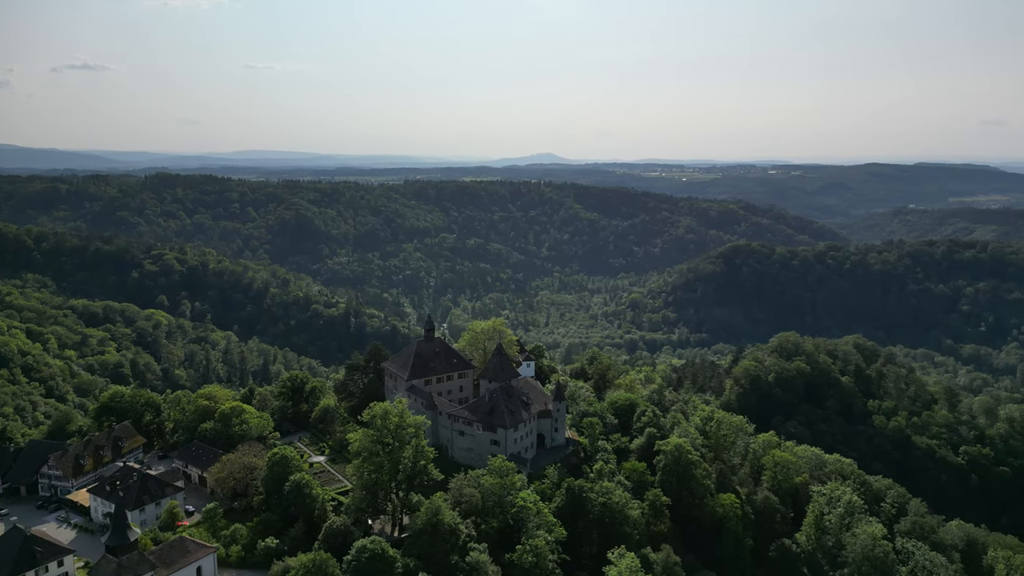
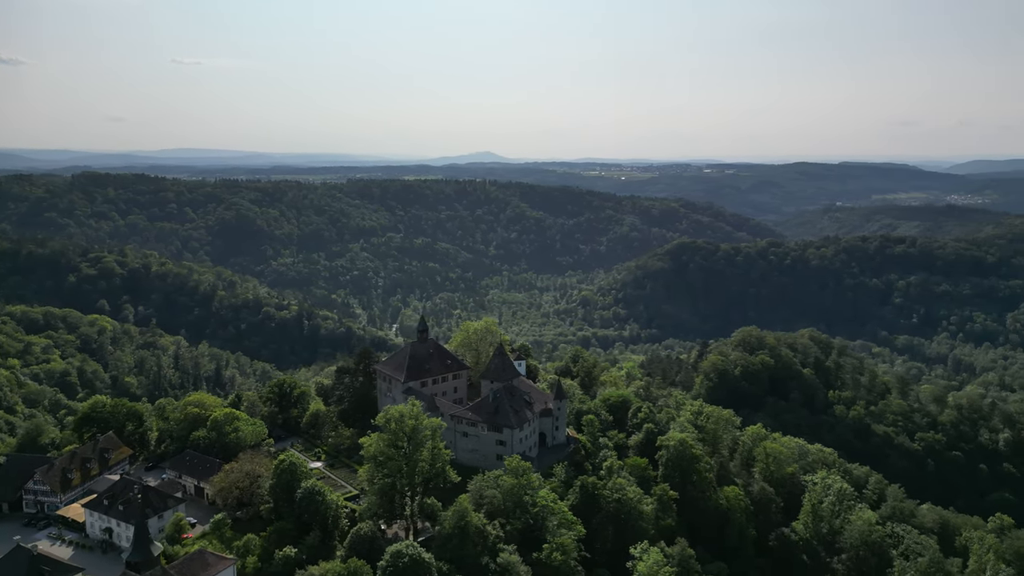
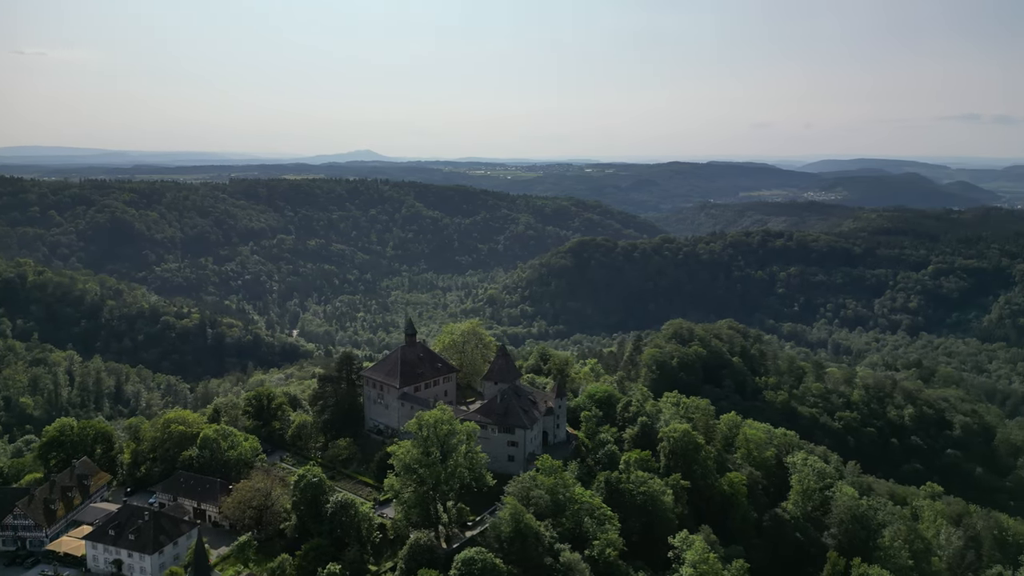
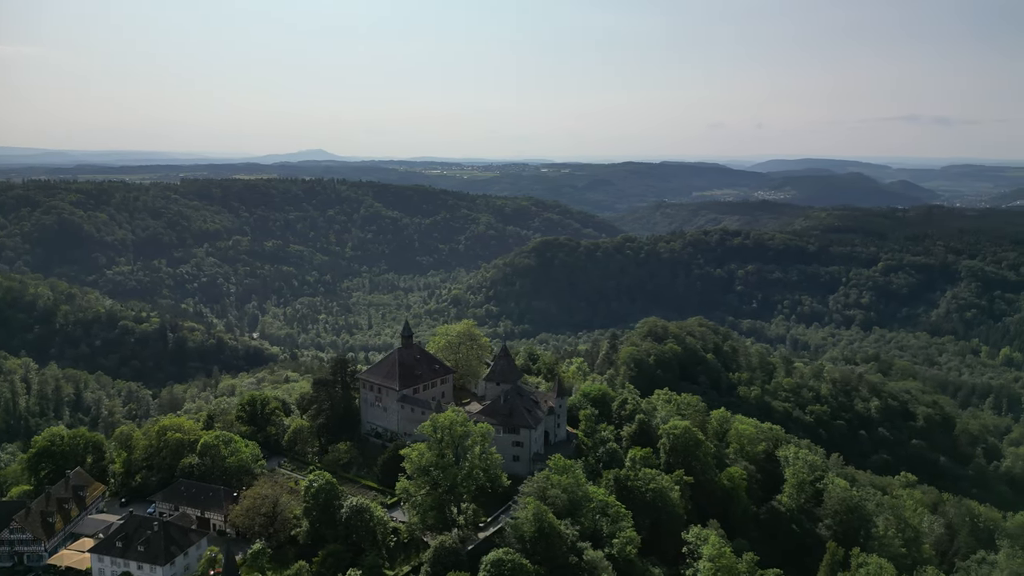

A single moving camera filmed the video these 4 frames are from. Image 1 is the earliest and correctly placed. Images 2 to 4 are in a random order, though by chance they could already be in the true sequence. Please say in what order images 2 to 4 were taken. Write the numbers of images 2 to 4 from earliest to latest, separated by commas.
2, 3, 4
